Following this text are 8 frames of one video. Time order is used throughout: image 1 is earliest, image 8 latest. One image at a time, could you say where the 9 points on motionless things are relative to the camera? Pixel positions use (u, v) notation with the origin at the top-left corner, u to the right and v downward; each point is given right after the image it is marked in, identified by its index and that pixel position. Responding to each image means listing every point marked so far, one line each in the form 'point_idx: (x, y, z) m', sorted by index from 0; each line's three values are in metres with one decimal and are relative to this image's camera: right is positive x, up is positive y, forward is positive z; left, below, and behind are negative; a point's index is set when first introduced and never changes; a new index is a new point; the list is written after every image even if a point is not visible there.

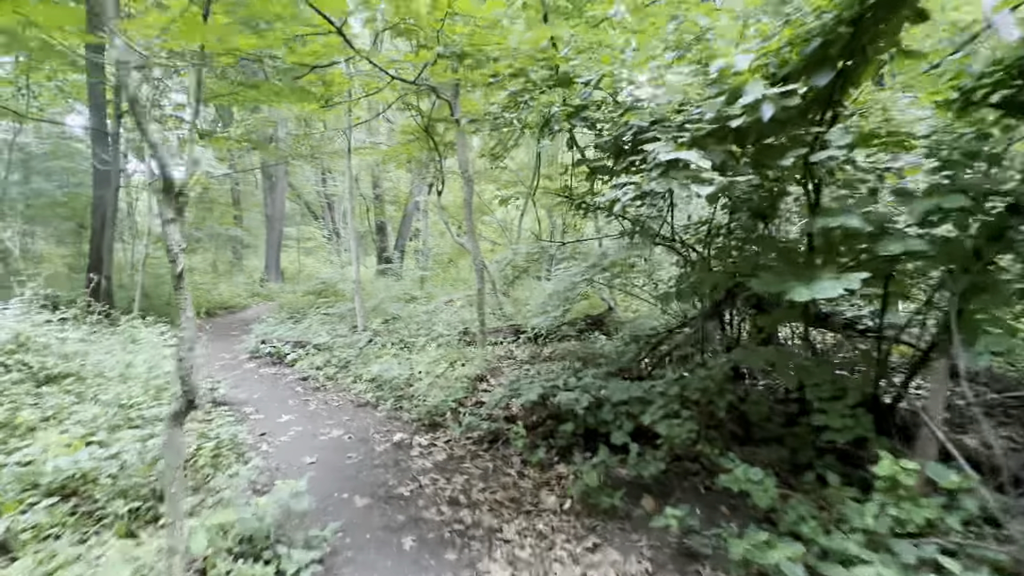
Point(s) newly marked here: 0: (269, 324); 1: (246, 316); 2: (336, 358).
0: (-5.8, -0.8, +9.9) m
1: (-8.0, -0.8, +12.4) m
2: (-2.8, -1.1, +6.5) m
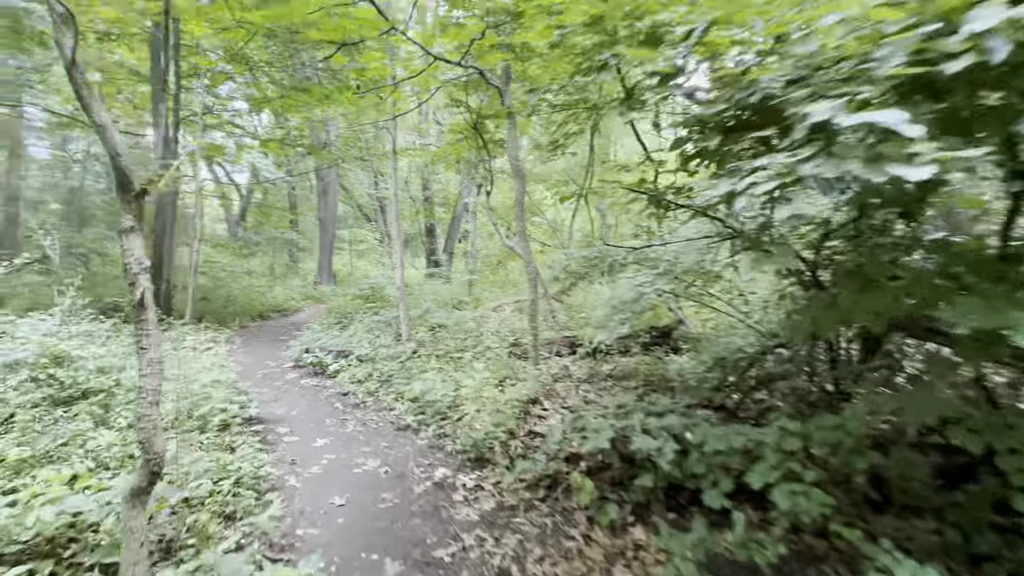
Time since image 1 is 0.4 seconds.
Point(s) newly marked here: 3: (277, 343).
0: (-4.6, -0.9, +9.8) m
1: (-6.5, -0.9, +12.5) m
2: (-2.0, -1.2, +6.1) m
3: (-5.0, -1.2, +8.9) m
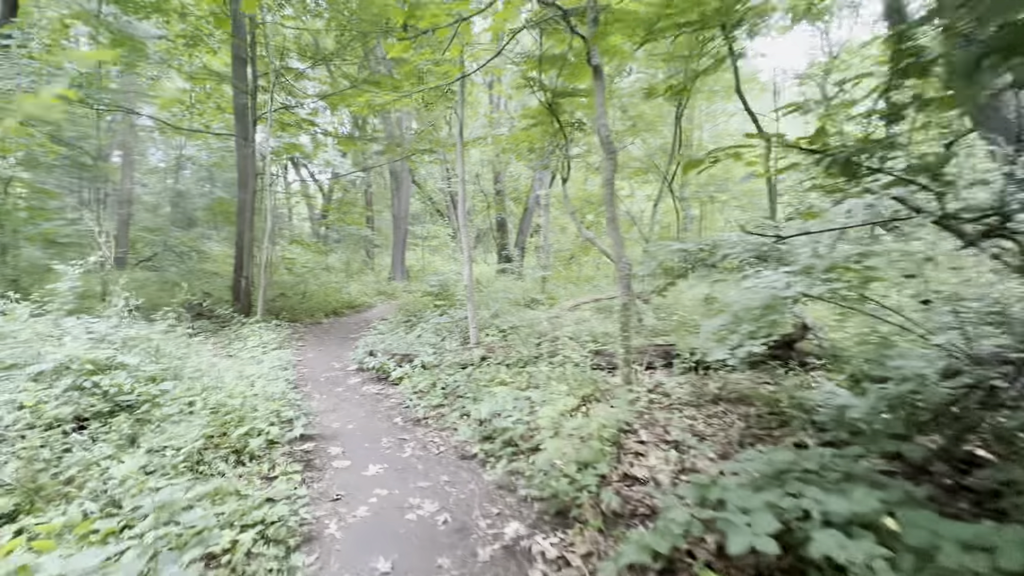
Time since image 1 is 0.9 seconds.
0: (-2.9, -0.9, +9.5) m
1: (-4.3, -0.8, +12.5) m
2: (-0.9, -1.2, +5.4) m
3: (-3.4, -1.1, +8.7) m
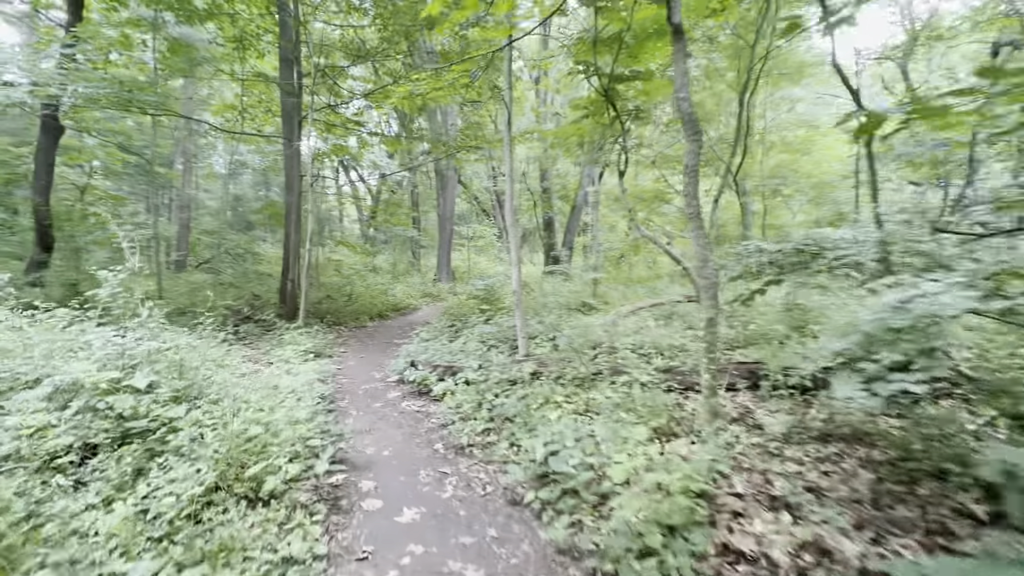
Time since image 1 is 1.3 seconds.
0: (-1.8, -1.0, +9.1) m
1: (-2.9, -0.9, +12.2) m
2: (-0.3, -1.3, +4.8) m
3: (-2.4, -1.2, +8.3) m
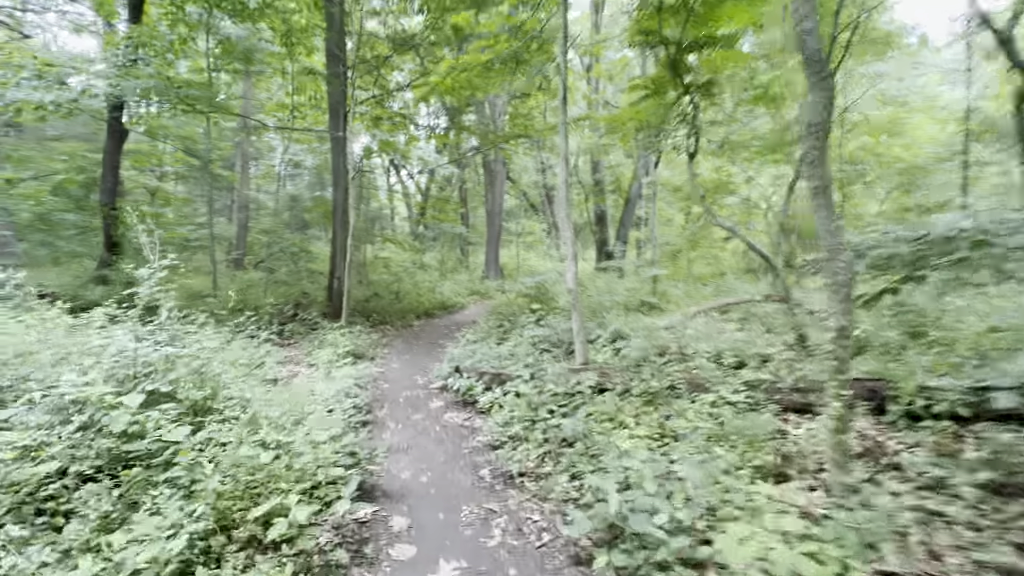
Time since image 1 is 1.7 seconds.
0: (-0.7, -0.9, +8.5) m
1: (-1.4, -0.8, +11.8) m
2: (+0.3, -1.3, +4.1) m
3: (-1.4, -1.2, +7.8) m
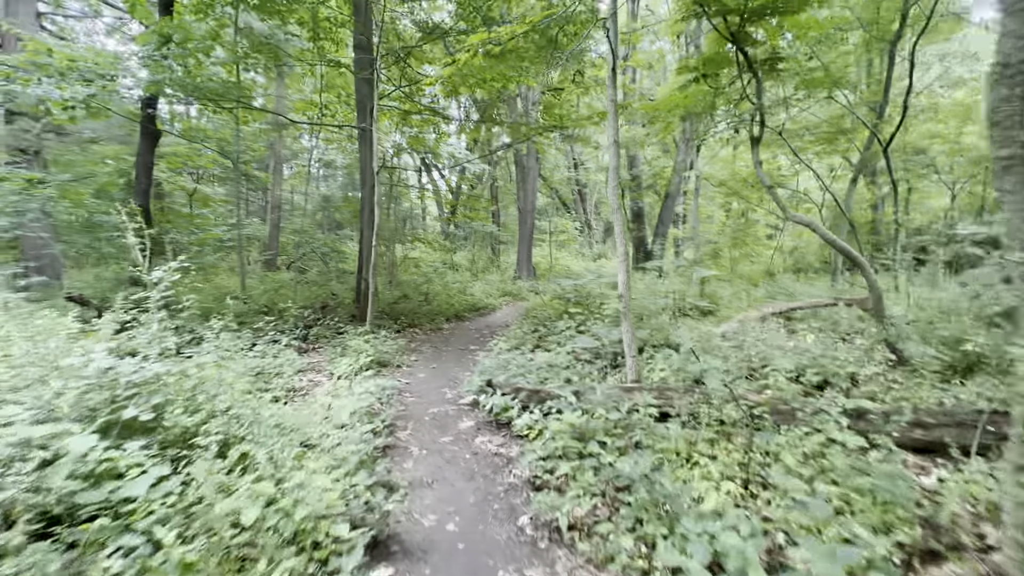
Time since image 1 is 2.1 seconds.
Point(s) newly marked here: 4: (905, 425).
0: (0.0, -0.9, +7.9) m
1: (-0.5, -0.9, +11.2) m
2: (+0.6, -1.3, +3.4) m
3: (-0.8, -1.2, +7.3) m
4: (+3.1, -1.1, +3.4) m
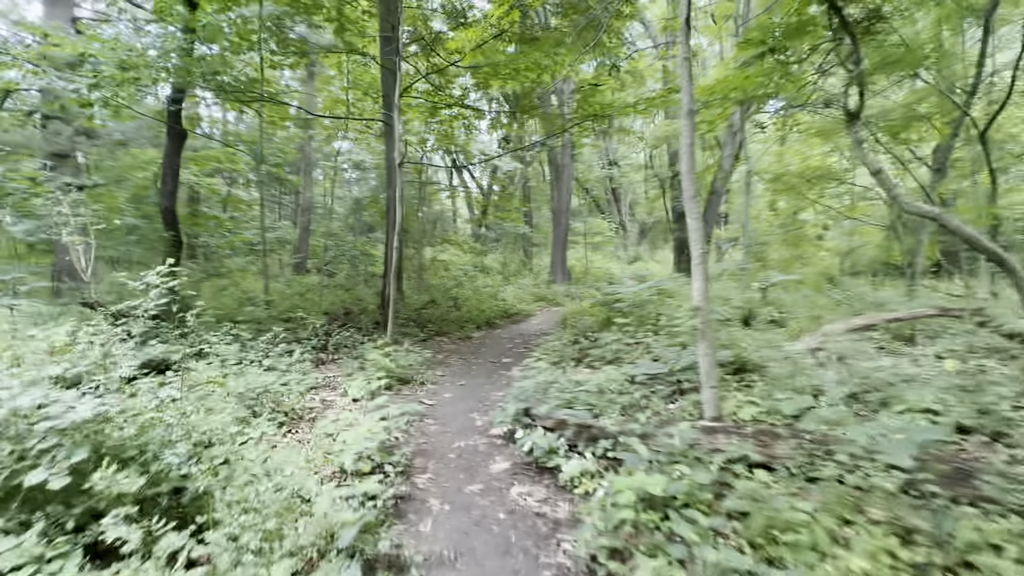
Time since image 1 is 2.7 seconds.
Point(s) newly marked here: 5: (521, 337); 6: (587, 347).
0: (+0.6, -1.1, +7.0) m
1: (+0.4, -1.0, +10.3) m
2: (+0.9, -1.4, +2.5) m
3: (-0.2, -1.3, +6.4) m
4: (+3.4, -1.2, +2.2) m
5: (+0.1, -1.1, +9.1) m
6: (+1.2, -0.9, +7.0) m
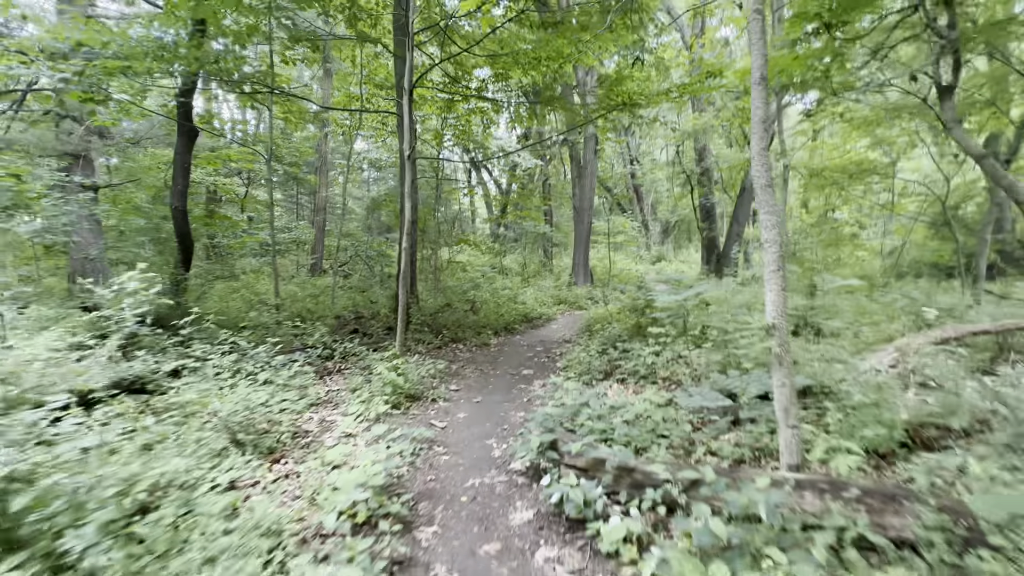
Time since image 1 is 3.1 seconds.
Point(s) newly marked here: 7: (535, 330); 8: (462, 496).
0: (+0.9, -1.1, +6.3) m
1: (+0.8, -1.1, +9.6) m
2: (+1.1, -1.5, +1.8) m
3: (+0.1, -1.4, +5.8) m
4: (+3.5, -1.2, +1.4) m
5: (+0.6, -1.2, +8.5) m
6: (+1.6, -1.0, +6.3) m
7: (+0.5, -1.0, +10.0) m
8: (-0.4, -1.6, +3.2) m
